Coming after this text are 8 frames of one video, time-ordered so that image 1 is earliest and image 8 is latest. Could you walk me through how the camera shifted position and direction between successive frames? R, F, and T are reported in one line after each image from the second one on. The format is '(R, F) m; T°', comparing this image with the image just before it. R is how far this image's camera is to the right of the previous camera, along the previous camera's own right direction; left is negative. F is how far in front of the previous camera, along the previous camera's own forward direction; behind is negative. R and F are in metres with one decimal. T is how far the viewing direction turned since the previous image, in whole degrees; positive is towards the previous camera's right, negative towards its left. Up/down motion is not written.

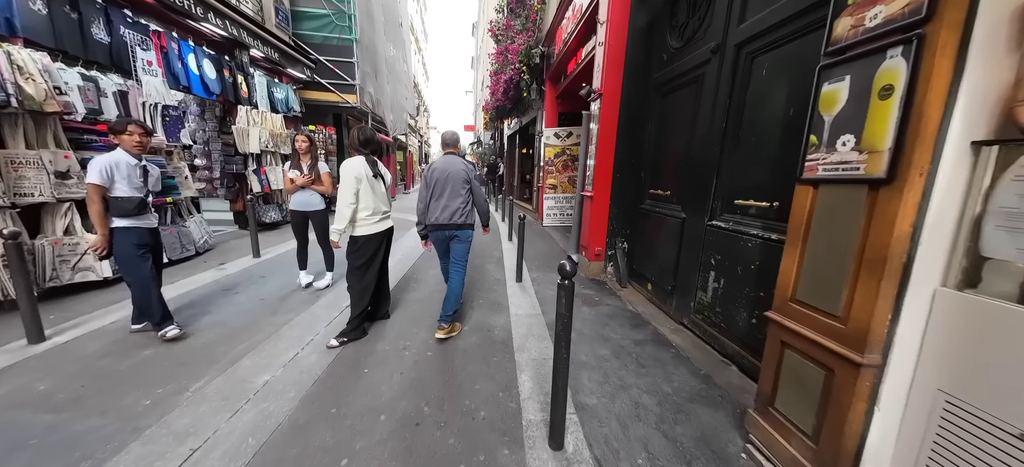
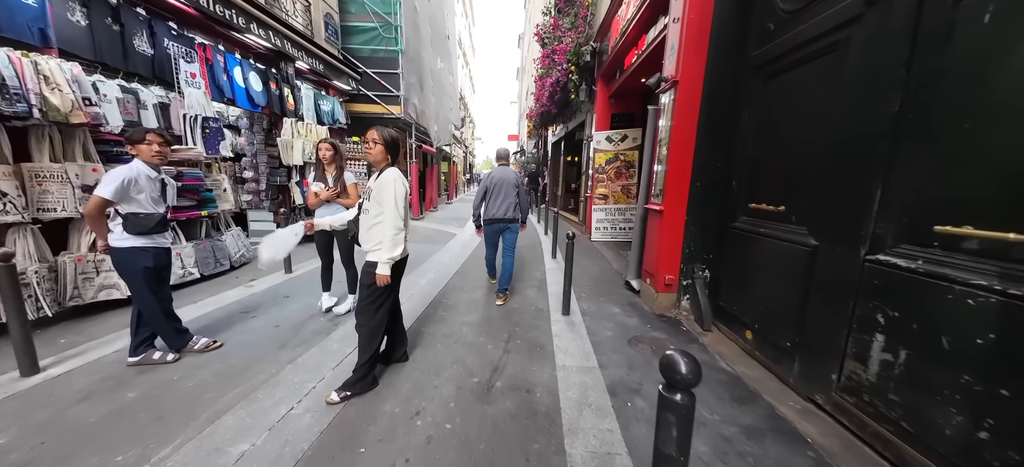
(-0.1, +0.8) m; -8°
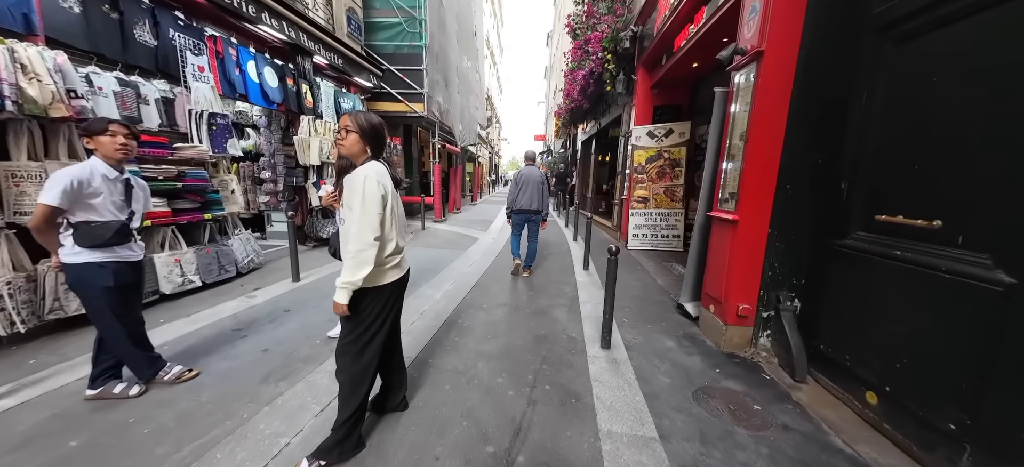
(0.0, +0.7) m; -4°
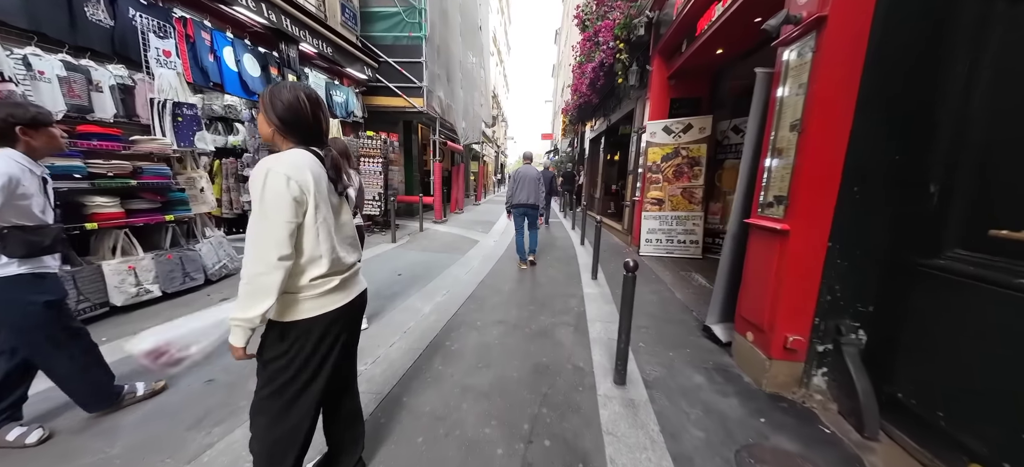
(+0.1, +0.6) m; -1°
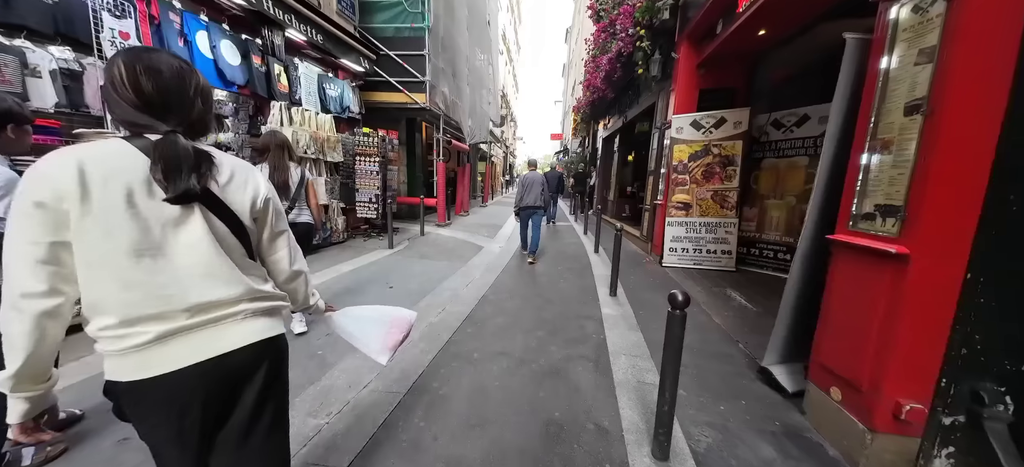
(0.0, +0.7) m; -1°
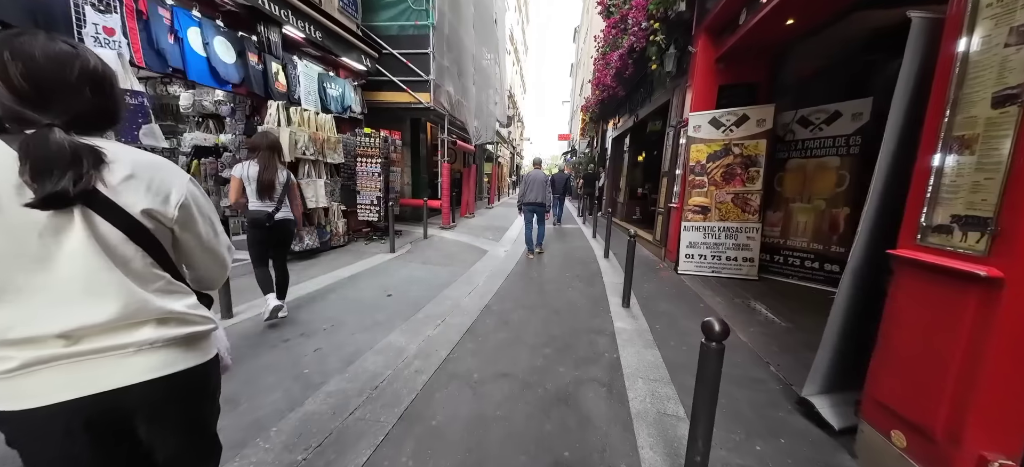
(0.0, +0.3) m; -1°
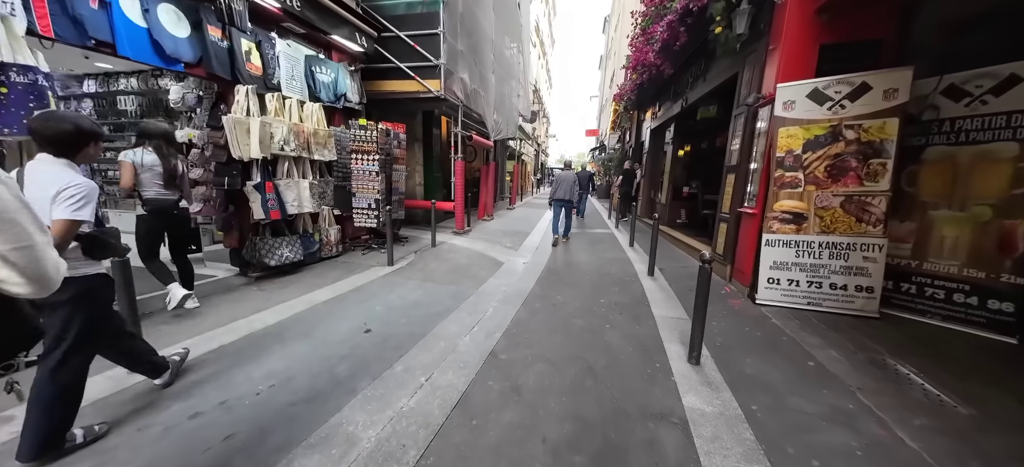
(+0.1, +1.2) m; -4°
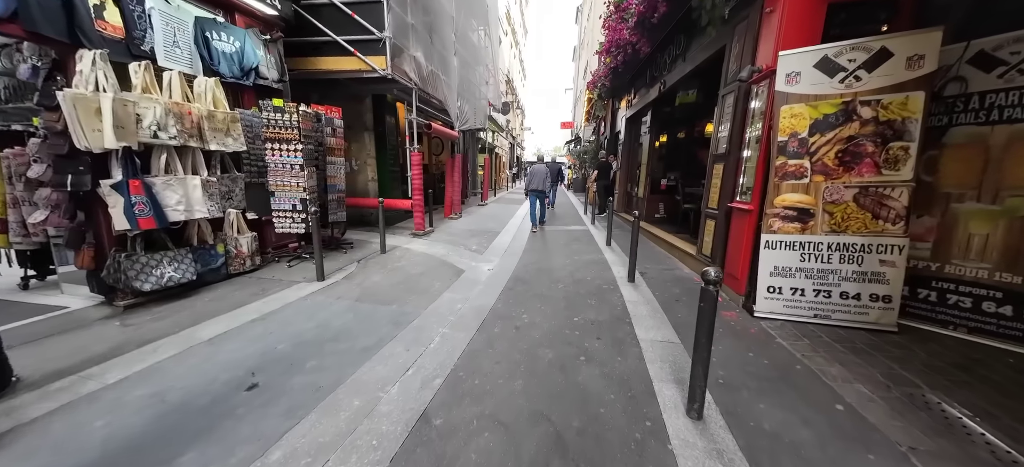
(+0.3, +0.8) m; +4°
